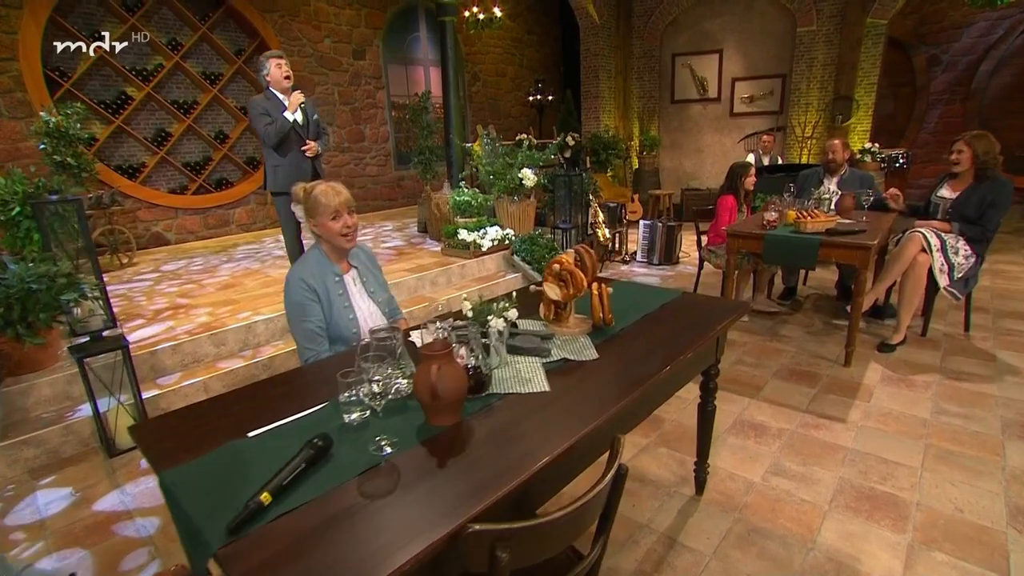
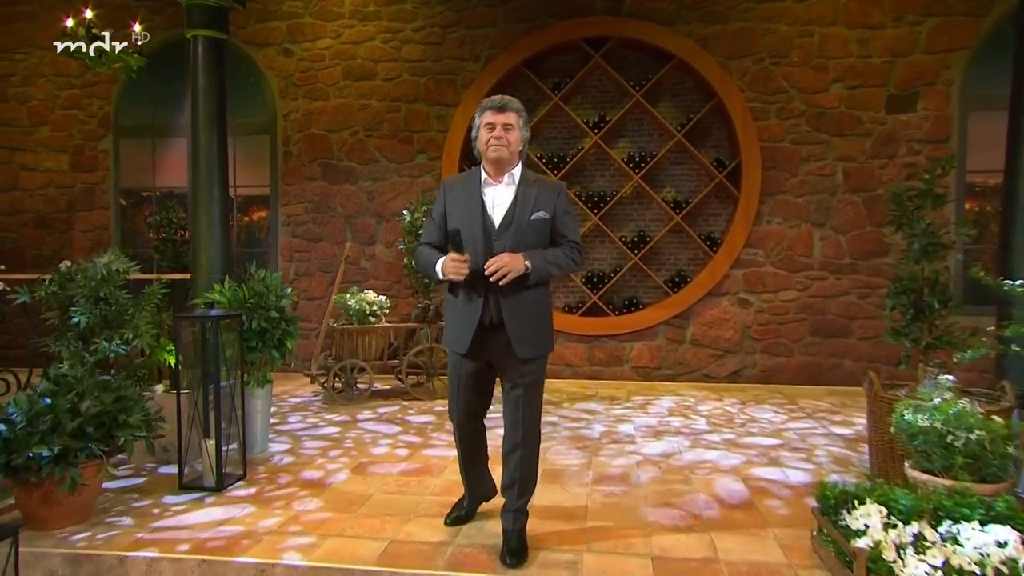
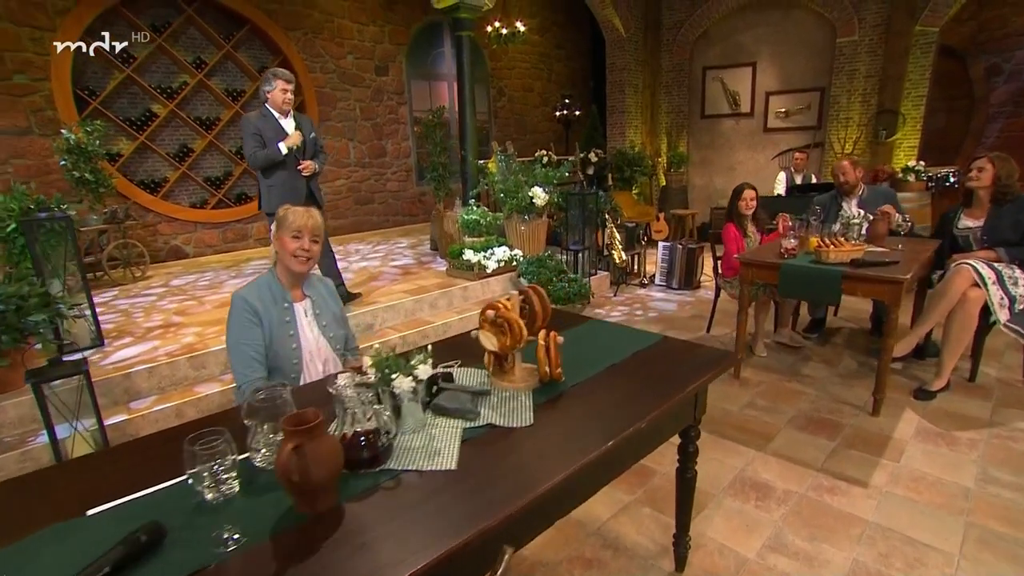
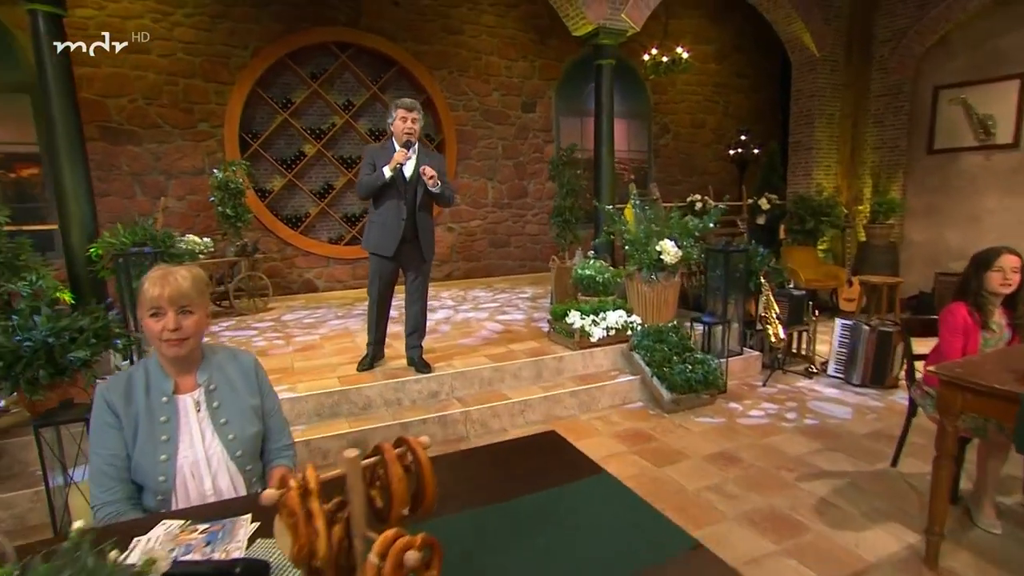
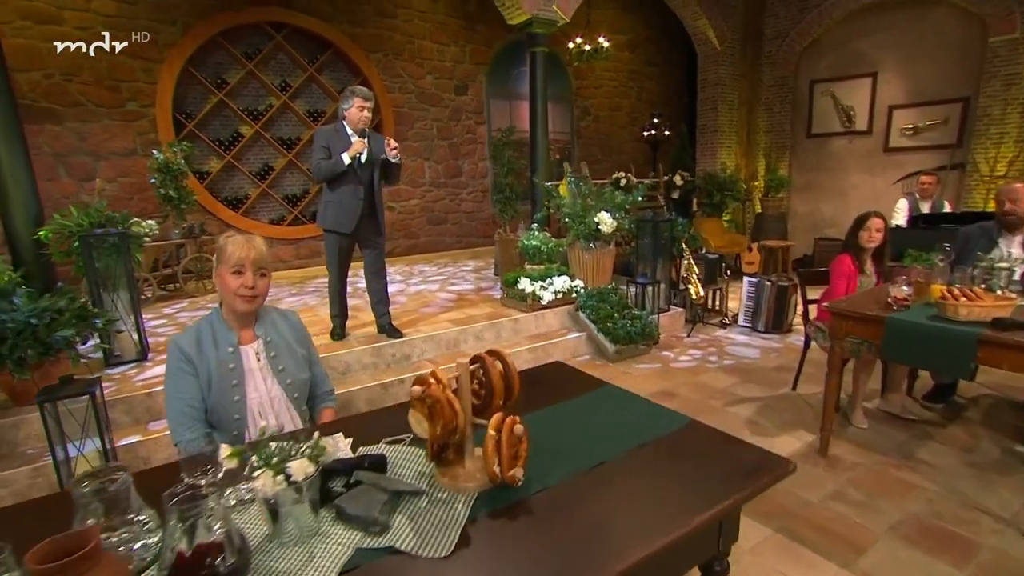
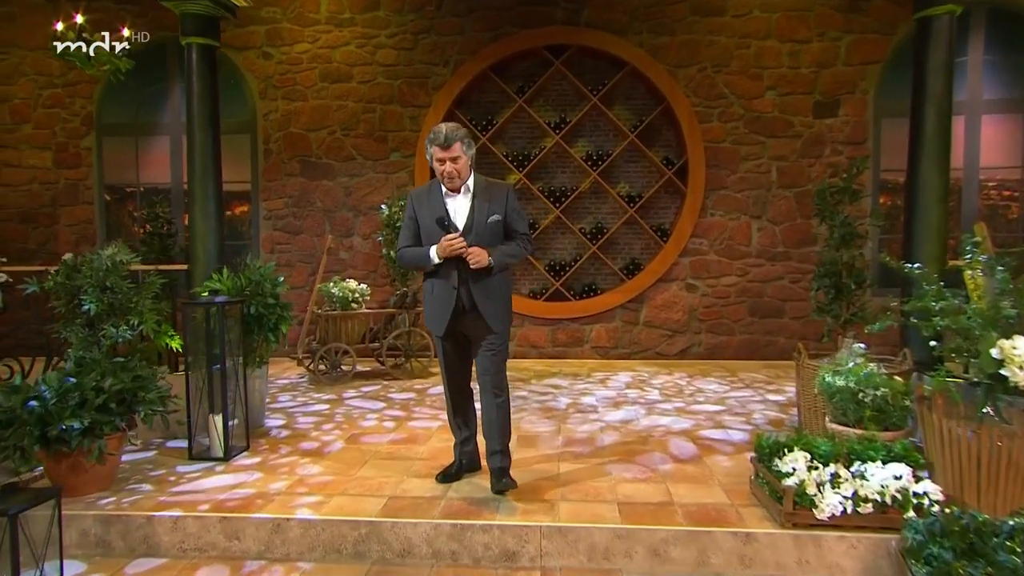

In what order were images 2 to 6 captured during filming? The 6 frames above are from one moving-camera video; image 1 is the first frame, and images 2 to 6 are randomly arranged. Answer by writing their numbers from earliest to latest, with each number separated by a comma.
3, 5, 4, 6, 2
